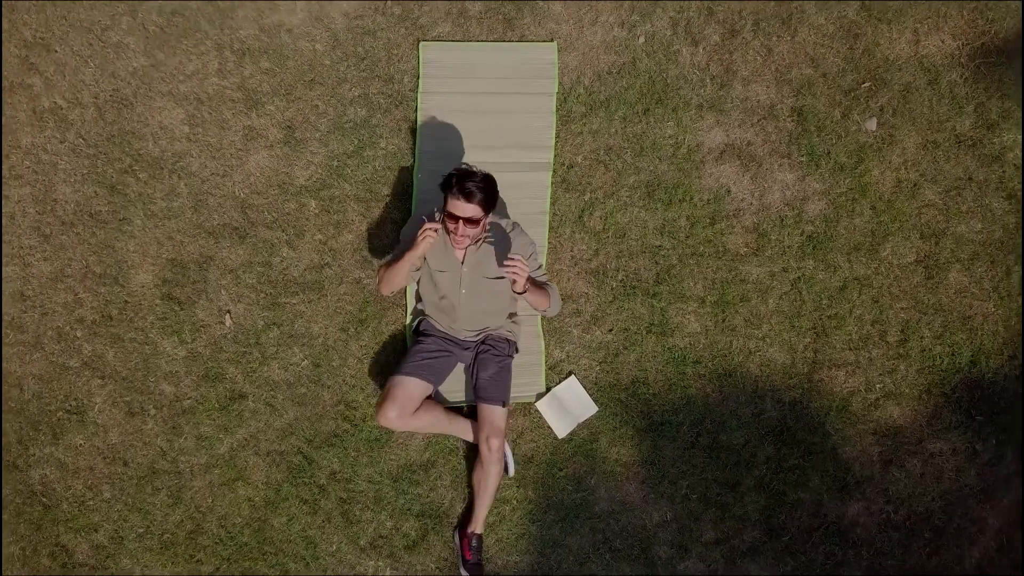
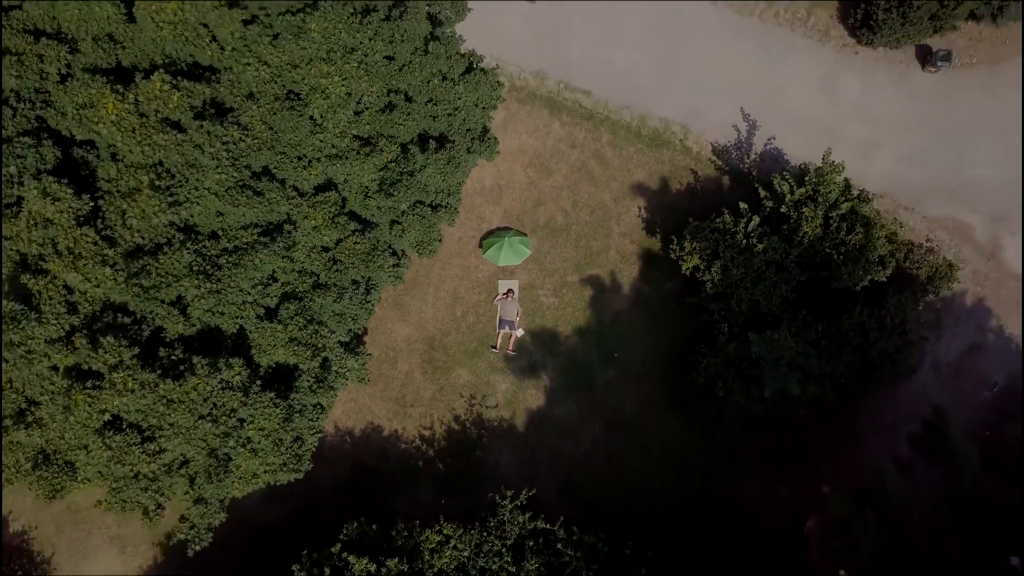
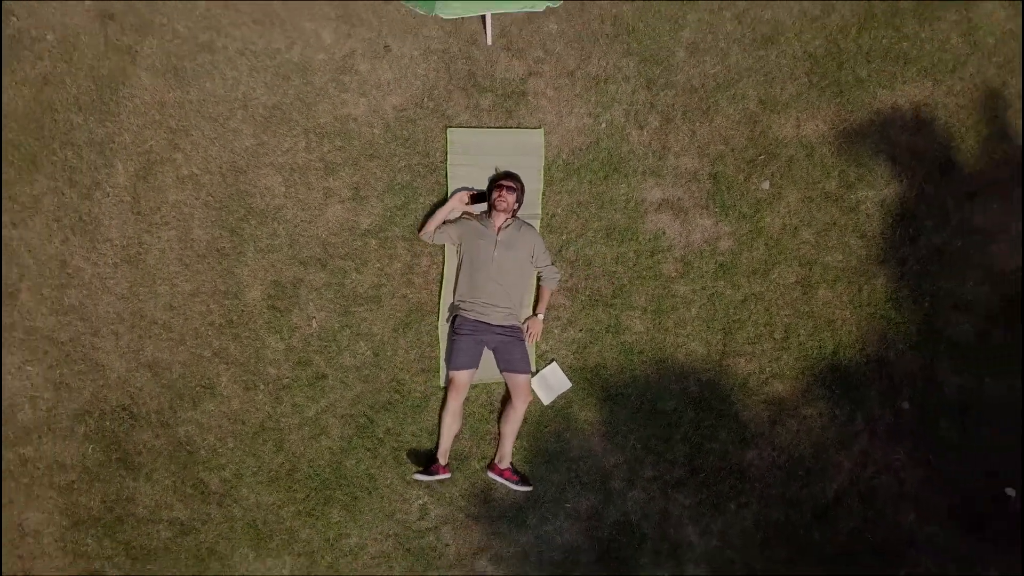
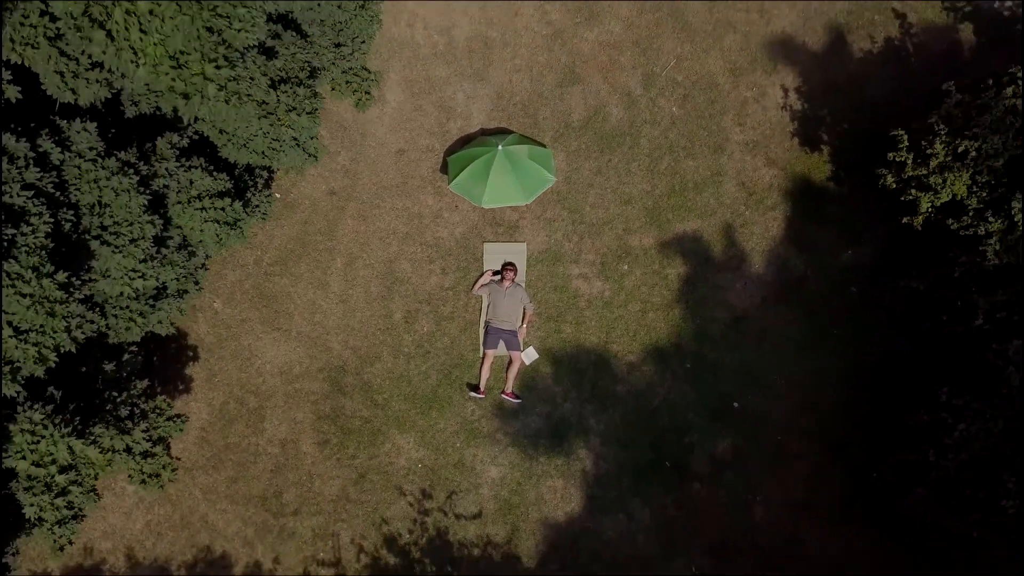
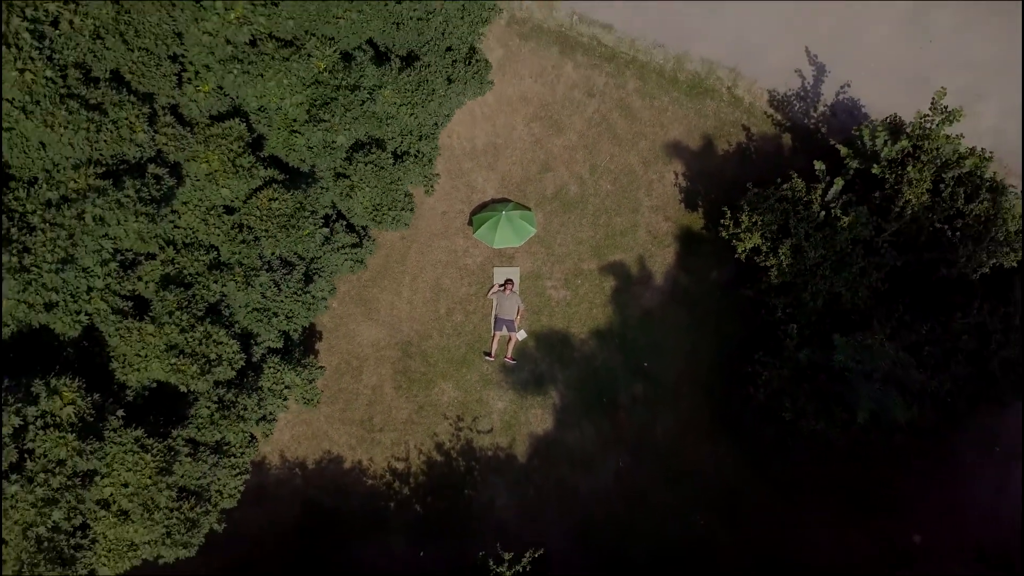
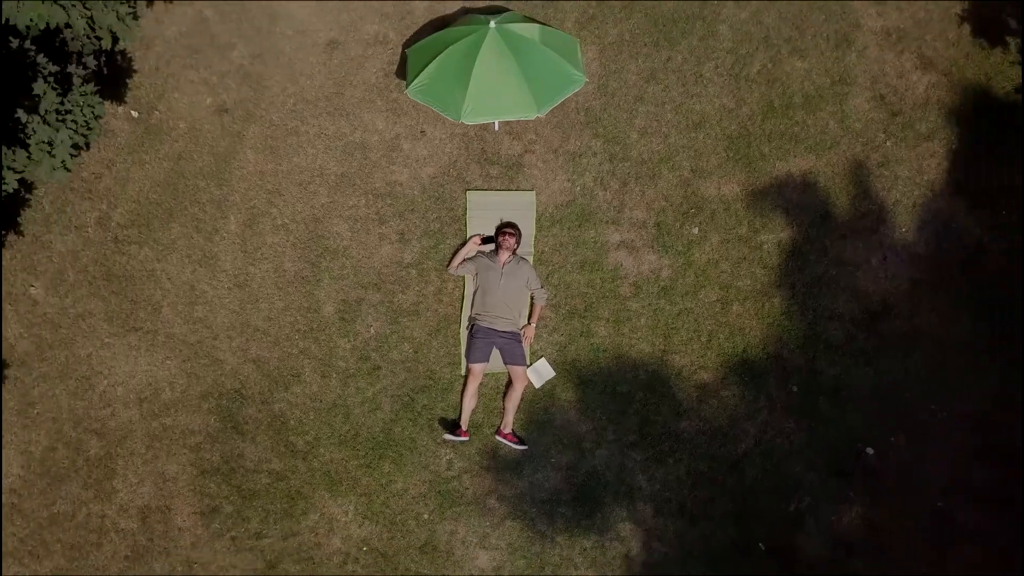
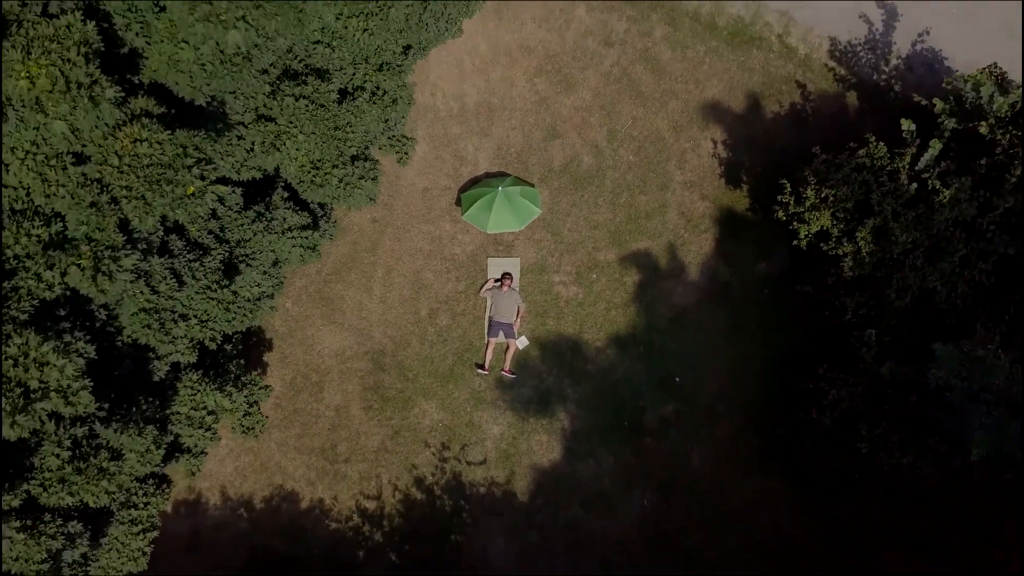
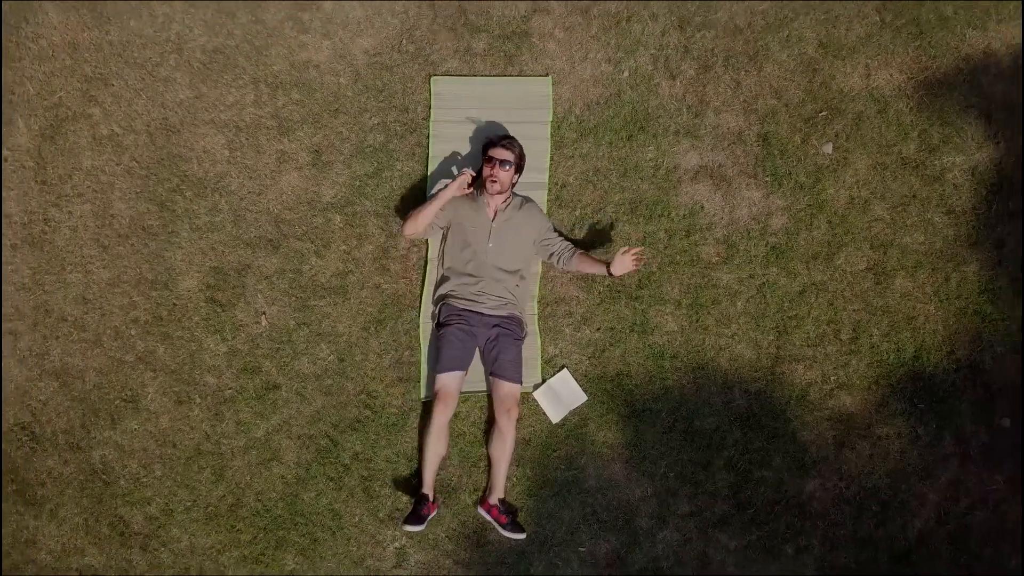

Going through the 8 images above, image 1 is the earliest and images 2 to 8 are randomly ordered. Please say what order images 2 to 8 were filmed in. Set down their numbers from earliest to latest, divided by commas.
8, 3, 6, 4, 7, 5, 2
